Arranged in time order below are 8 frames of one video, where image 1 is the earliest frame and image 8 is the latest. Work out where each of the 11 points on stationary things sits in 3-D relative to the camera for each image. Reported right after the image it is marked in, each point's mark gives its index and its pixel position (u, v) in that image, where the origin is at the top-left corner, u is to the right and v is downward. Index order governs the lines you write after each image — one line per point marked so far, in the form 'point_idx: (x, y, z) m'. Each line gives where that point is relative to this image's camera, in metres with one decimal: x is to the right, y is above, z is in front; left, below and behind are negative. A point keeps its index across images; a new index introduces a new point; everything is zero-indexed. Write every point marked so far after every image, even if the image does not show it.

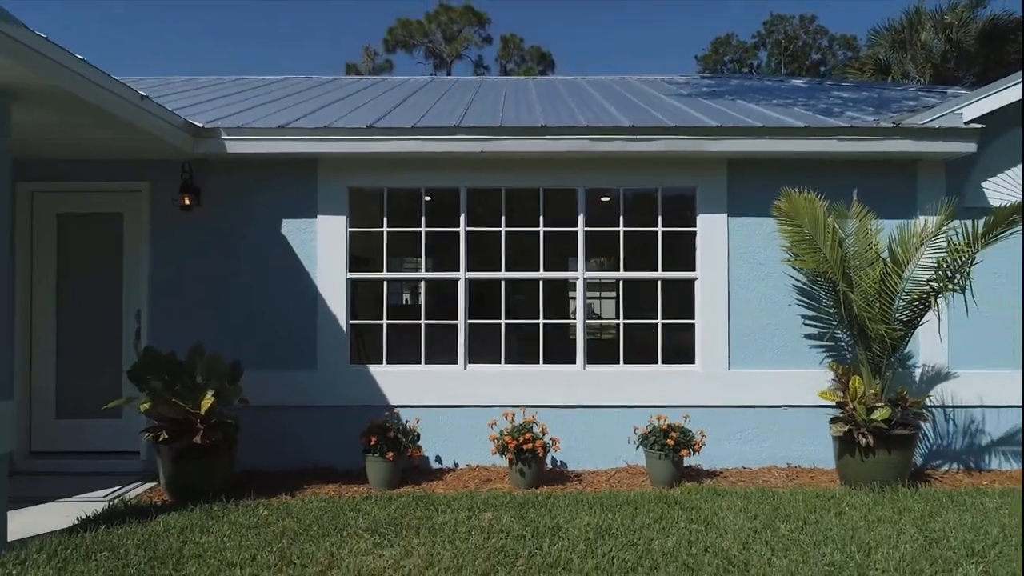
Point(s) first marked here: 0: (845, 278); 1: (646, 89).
0: (+2.5, +0.1, +5.3) m
1: (+1.6, +2.4, +8.9) m
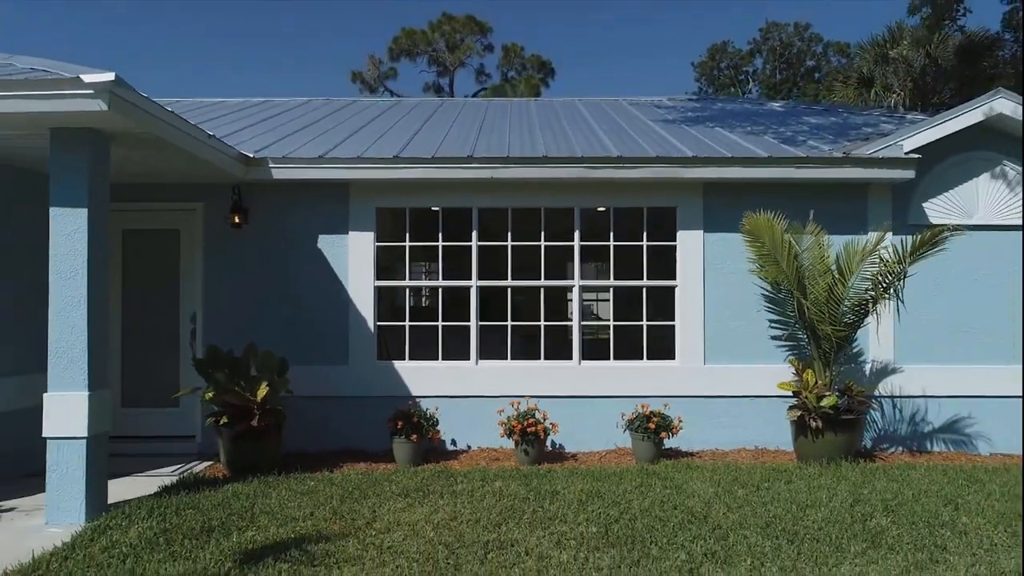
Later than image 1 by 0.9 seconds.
0: (+2.5, 0.0, +6.3) m
1: (+1.7, +2.4, +9.8) m
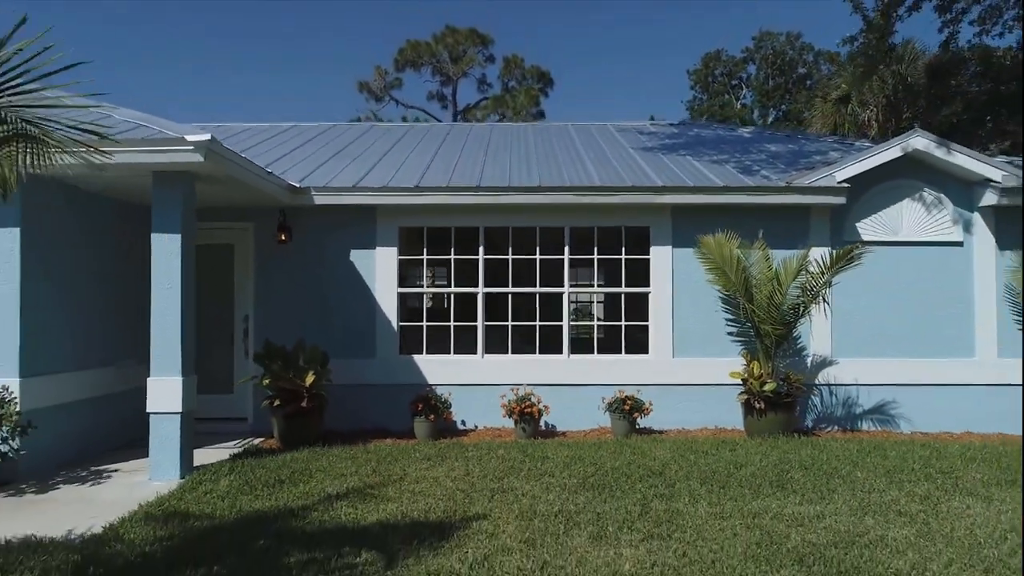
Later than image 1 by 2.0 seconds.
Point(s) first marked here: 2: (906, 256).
0: (+2.5, -0.1, +7.6) m
1: (+1.7, +2.3, +11.2) m
2: (+4.5, +0.4, +8.3) m
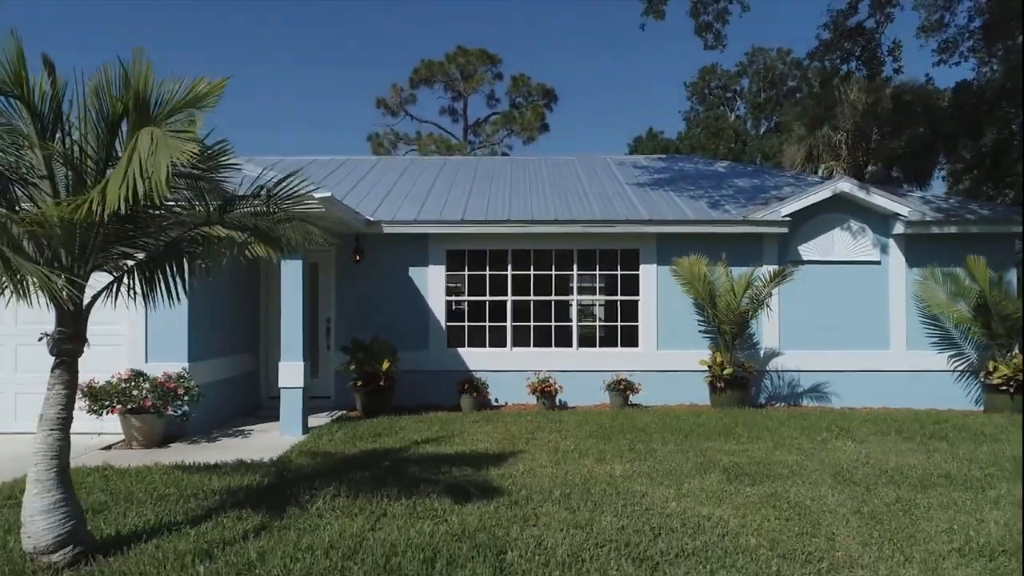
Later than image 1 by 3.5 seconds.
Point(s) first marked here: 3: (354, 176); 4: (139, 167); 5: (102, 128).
0: (+2.8, -0.2, +10.1) m
1: (+2.0, +2.2, +13.7) m
2: (+4.9, +0.2, +10.8) m
3: (-2.9, +2.0, +13.3) m
4: (-2.1, +0.7, +4.1) m
5: (-2.7, +1.0, +4.6) m
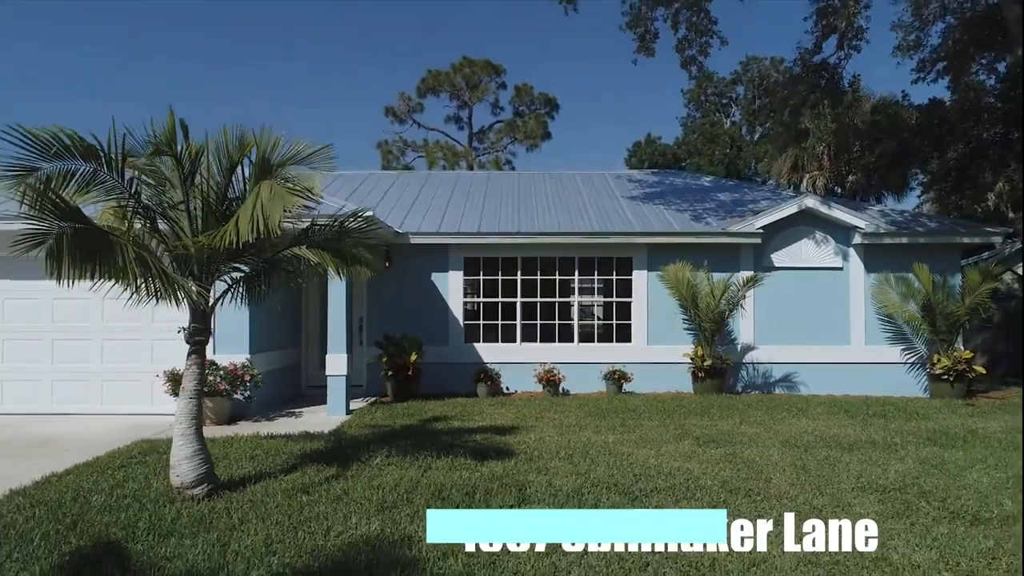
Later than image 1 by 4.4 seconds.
0: (+3.0, -0.2, +11.7) m
1: (+2.2, +2.1, +15.3) m
2: (+5.0, +0.2, +12.4) m
3: (-2.7, +2.0, +14.9) m
4: (-2.0, +0.6, +5.7) m
5: (-2.5, +1.0, +6.2) m
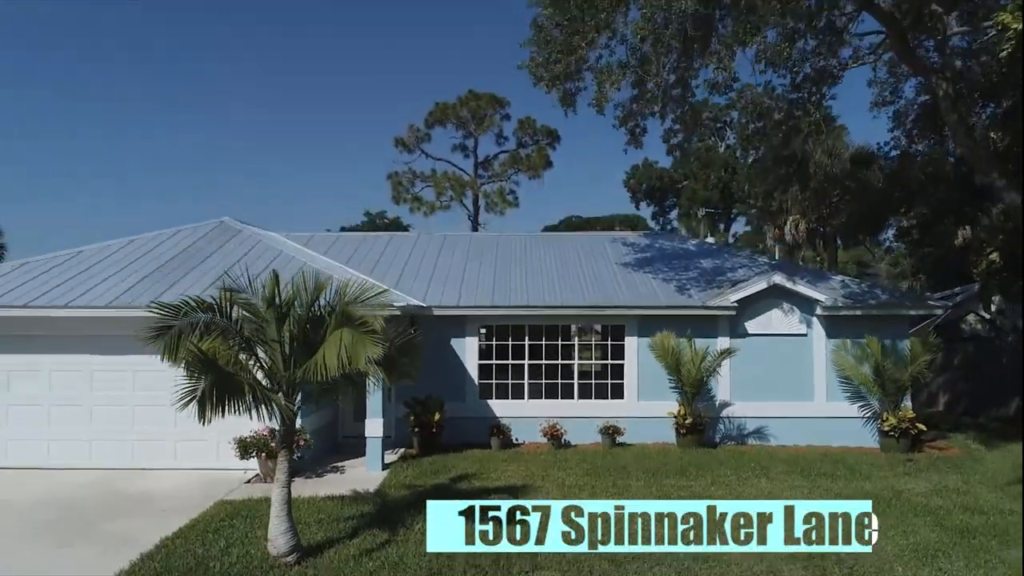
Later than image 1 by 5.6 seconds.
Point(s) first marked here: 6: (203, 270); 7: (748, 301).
0: (+3.2, -1.5, +13.7) m
1: (+2.3, +0.9, +17.2) m
2: (+5.2, -1.1, +14.3) m
3: (-2.6, +0.7, +16.8) m
4: (-1.8, -0.7, +7.7) m
5: (-2.4, -0.3, +8.1) m
6: (-5.8, +0.3, +13.5) m
7: (+4.7, -0.3, +14.3) m
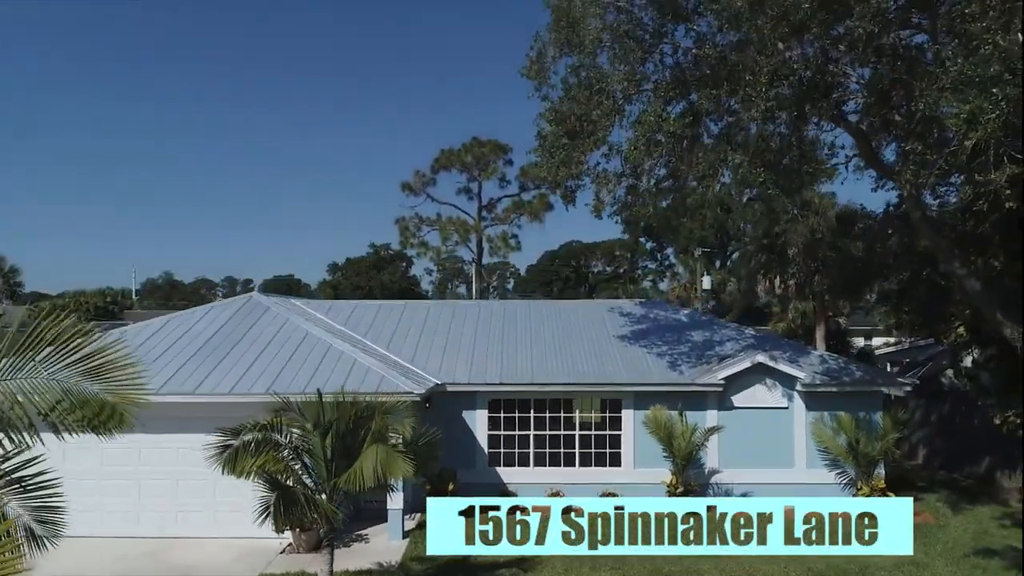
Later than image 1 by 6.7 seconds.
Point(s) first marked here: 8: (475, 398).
0: (+3.3, -3.2, +15.0) m
1: (+2.5, -0.9, +18.6) m
2: (+5.3, -2.8, +15.7) m
3: (-2.4, -1.0, +18.2) m
4: (-1.7, -2.2, +9.0) m
5: (-2.2, -1.9, +9.5) m
6: (-5.7, -1.3, +14.9) m
7: (+4.8, -1.9, +15.7) m
8: (-0.8, -2.4, +15.7) m
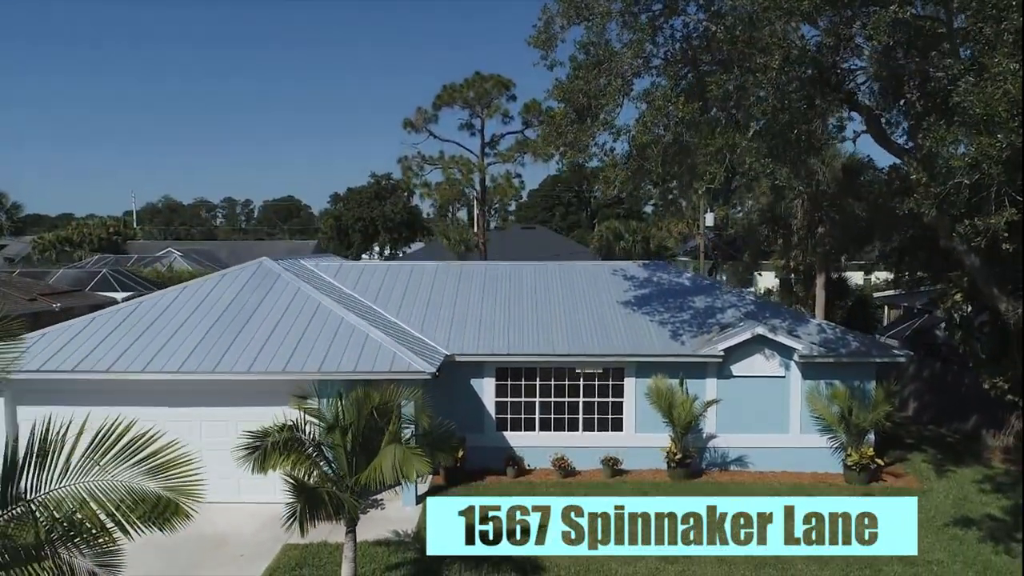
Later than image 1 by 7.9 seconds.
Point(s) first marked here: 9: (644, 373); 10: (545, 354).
0: (+3.5, -2.6, +15.6) m
1: (+2.6, 0.0, +19.0) m
2: (+5.5, -2.2, +16.2) m
3: (-2.3, -0.1, +18.6) m
4: (-1.5, -2.4, +9.6) m
5: (-2.1, -1.9, +10.0) m
6: (-5.5, -0.8, +15.3) m
7: (+5.0, -1.3, +16.2) m
8: (-0.7, -1.8, +16.3) m
9: (+3.0, -1.9, +16.2) m
10: (+0.8, -1.5, +15.8) m
